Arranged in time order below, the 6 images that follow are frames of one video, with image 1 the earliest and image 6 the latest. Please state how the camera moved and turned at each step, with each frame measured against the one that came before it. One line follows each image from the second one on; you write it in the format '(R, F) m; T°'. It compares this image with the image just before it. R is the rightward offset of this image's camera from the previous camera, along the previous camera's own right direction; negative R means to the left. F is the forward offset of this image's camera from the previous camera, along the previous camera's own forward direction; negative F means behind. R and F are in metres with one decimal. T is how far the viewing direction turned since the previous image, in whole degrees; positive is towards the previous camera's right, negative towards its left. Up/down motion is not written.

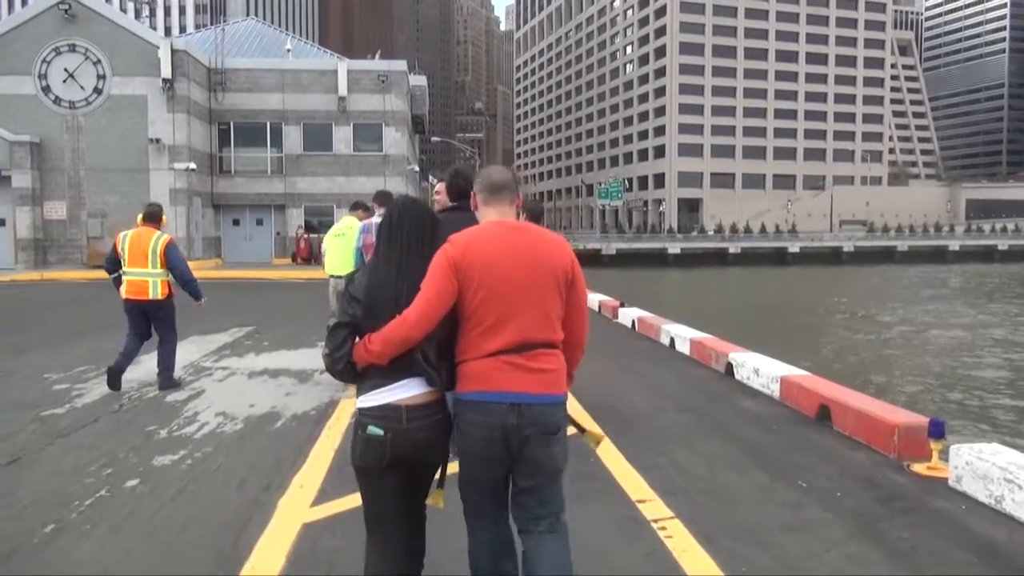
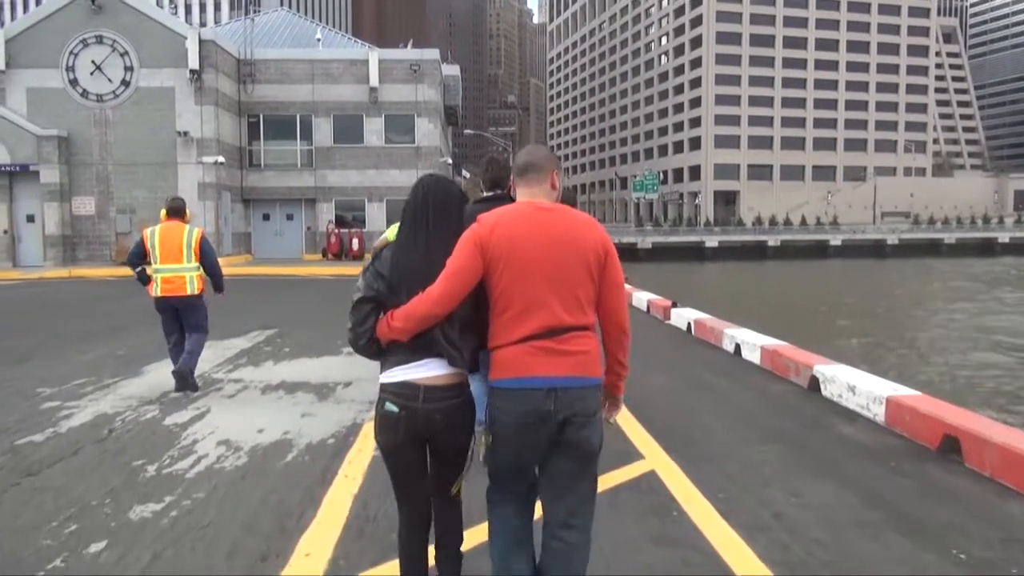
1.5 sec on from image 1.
(-0.1, +1.0) m; -2°
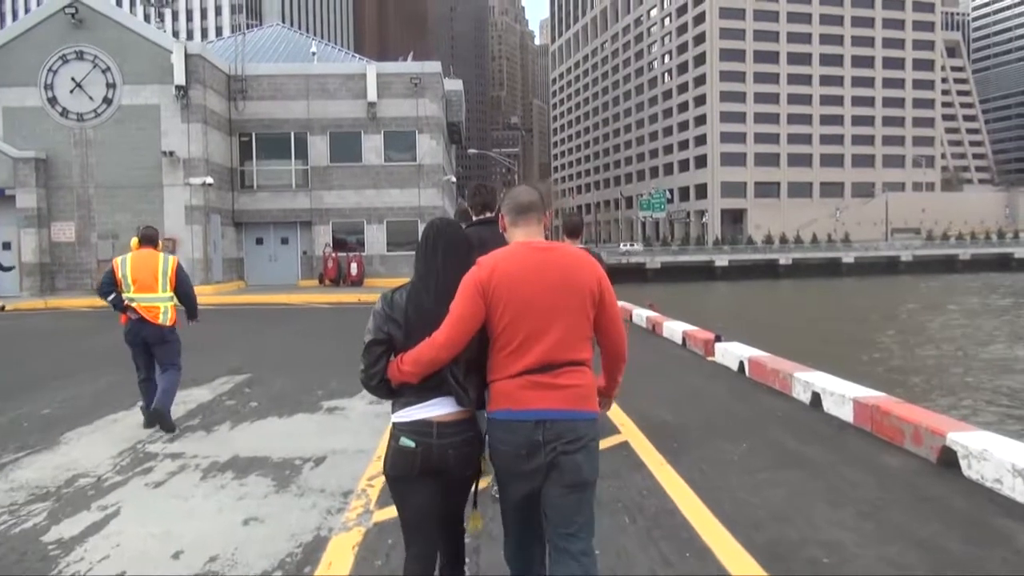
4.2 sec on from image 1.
(-0.1, +1.7) m; 0°
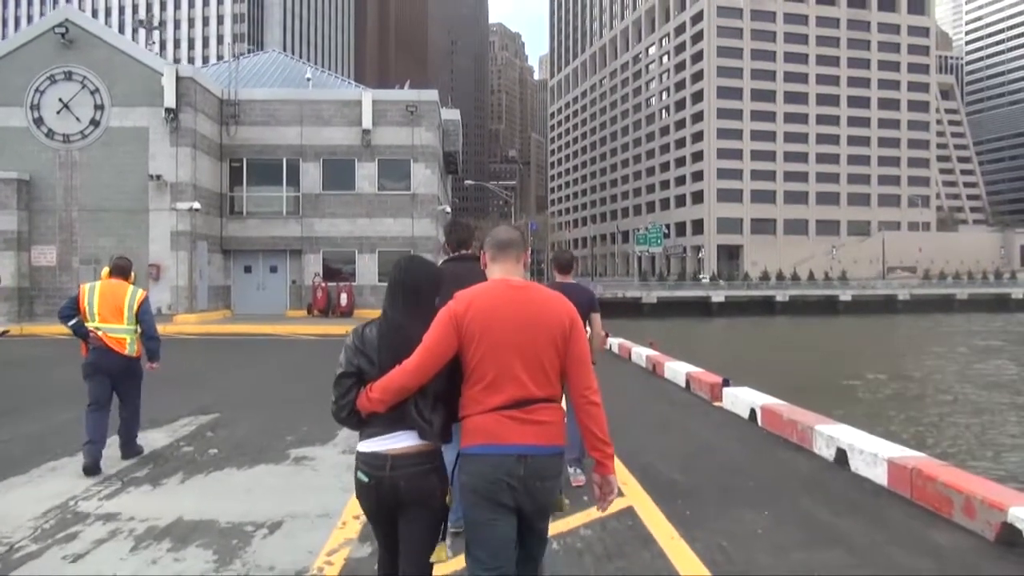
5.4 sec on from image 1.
(0.0, +0.7) m; 0°
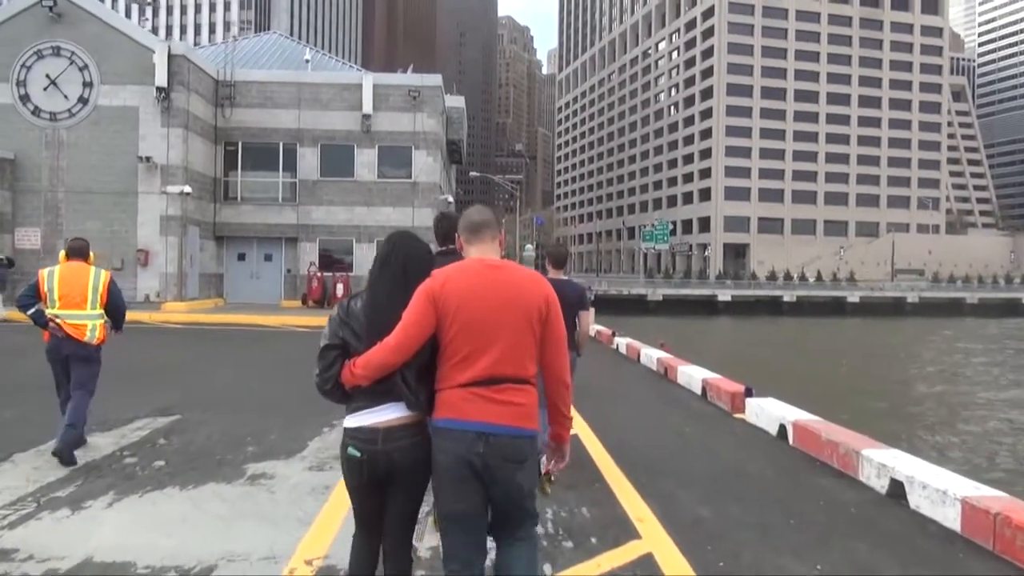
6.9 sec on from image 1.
(0.0, +1.0) m; 0°
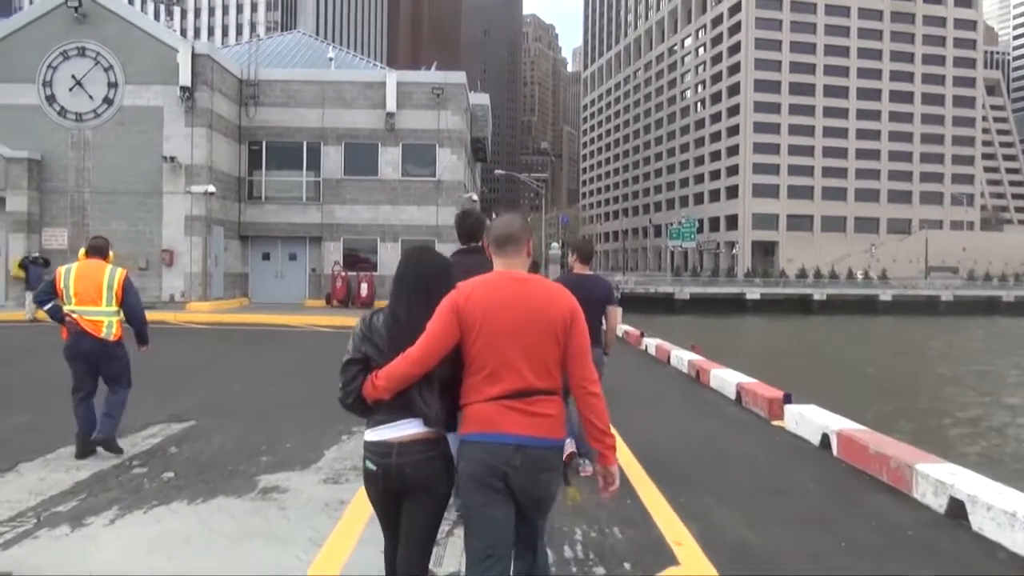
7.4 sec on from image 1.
(0.0, +0.3) m; -2°
